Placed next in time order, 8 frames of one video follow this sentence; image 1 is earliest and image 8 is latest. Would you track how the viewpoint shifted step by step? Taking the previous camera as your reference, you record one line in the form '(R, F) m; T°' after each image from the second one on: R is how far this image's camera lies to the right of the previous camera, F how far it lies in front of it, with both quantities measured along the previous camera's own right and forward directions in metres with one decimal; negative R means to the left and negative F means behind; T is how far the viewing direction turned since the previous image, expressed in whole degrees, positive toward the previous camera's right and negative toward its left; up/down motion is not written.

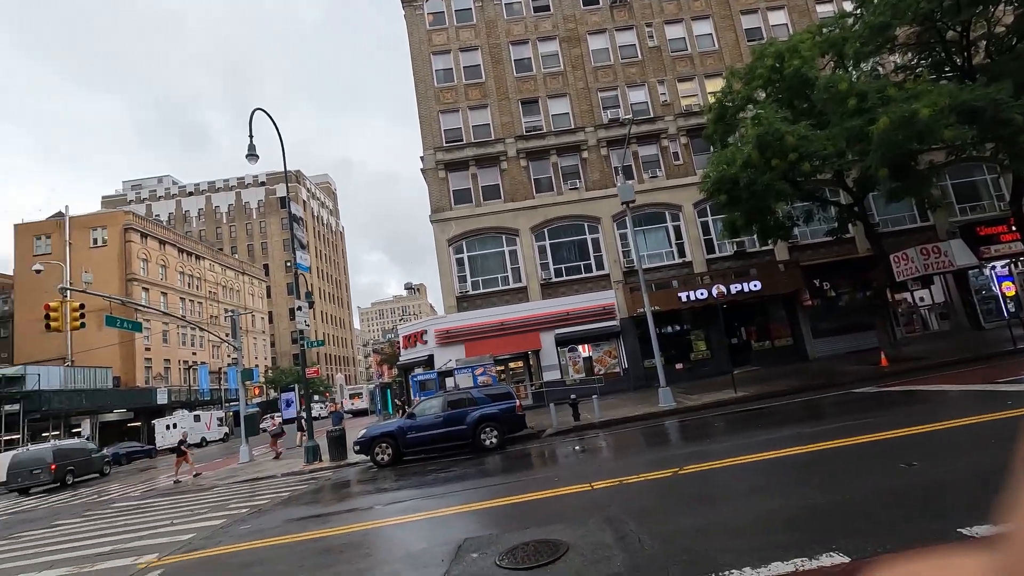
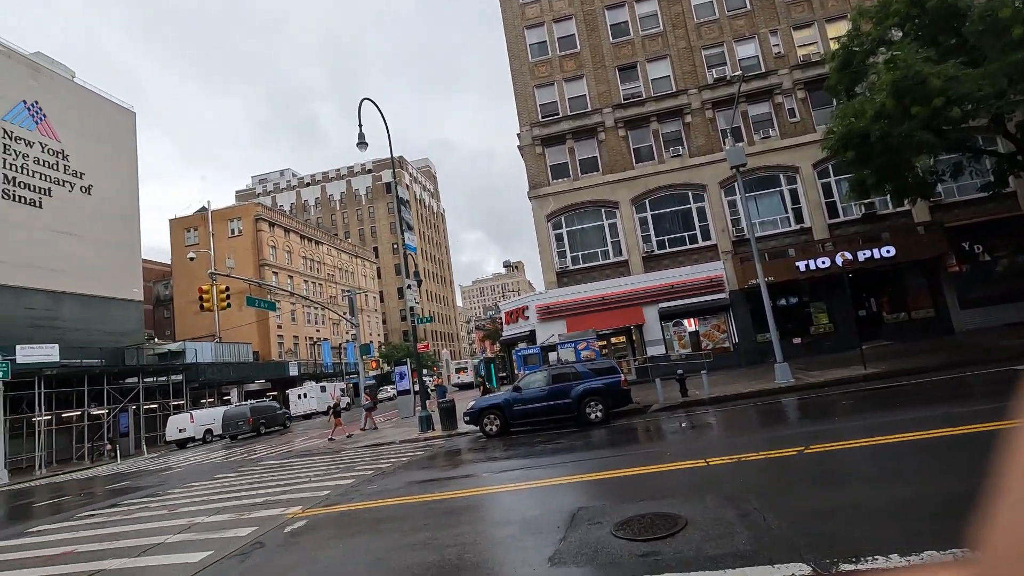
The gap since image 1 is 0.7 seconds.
(-0.1, 0.0) m; -11°
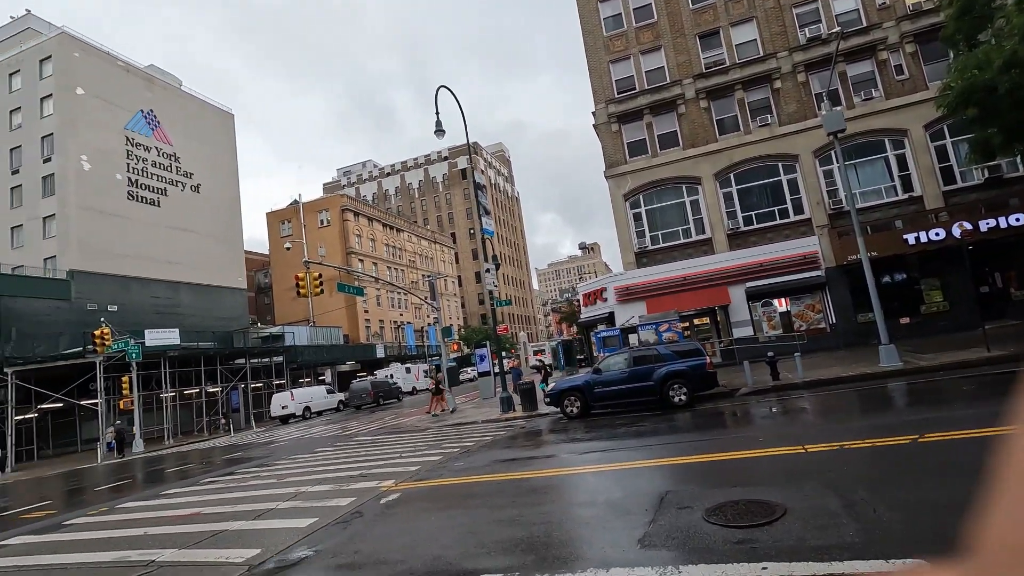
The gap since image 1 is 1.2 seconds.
(-0.1, 0.0) m; -8°
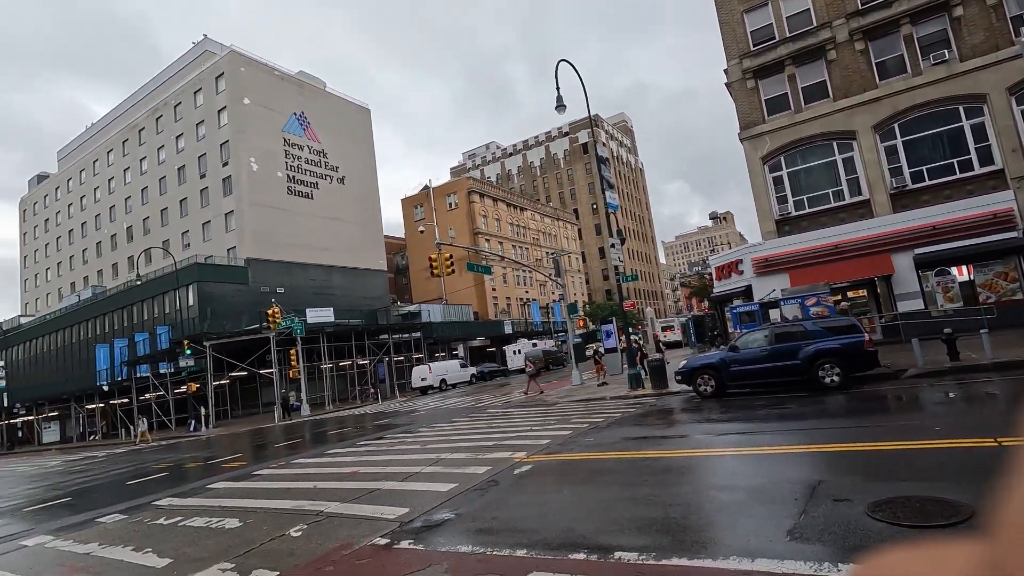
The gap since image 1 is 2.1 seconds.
(0.0, 0.0) m; -13°
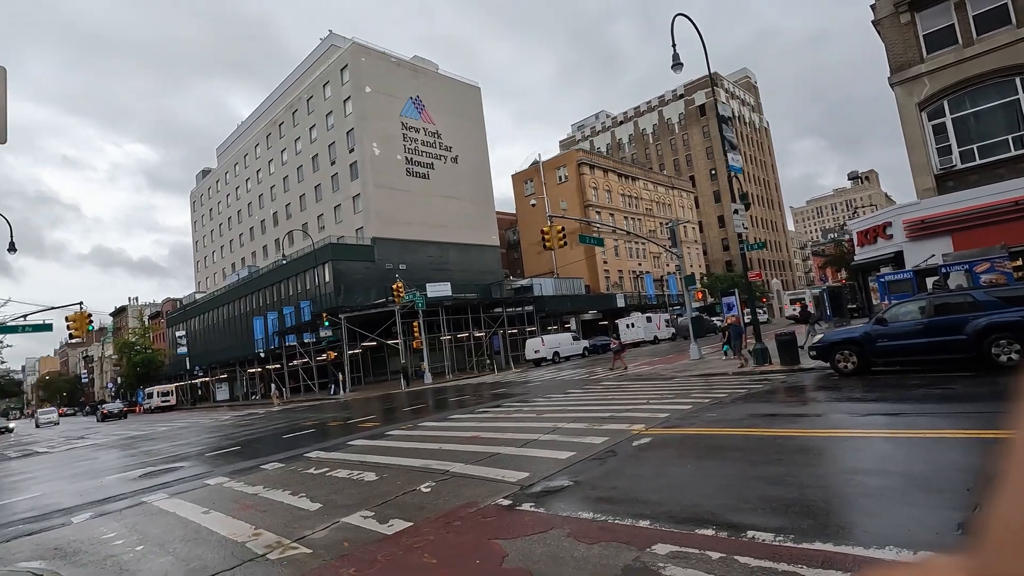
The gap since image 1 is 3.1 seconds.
(-0.1, 0.0) m; -12°
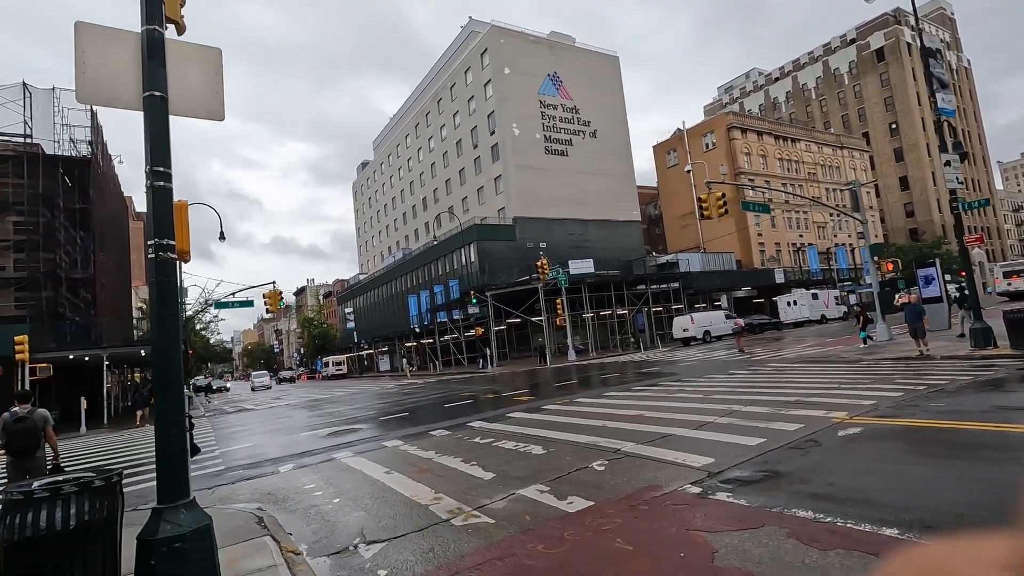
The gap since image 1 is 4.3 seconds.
(-0.5, +0.4) m; -15°
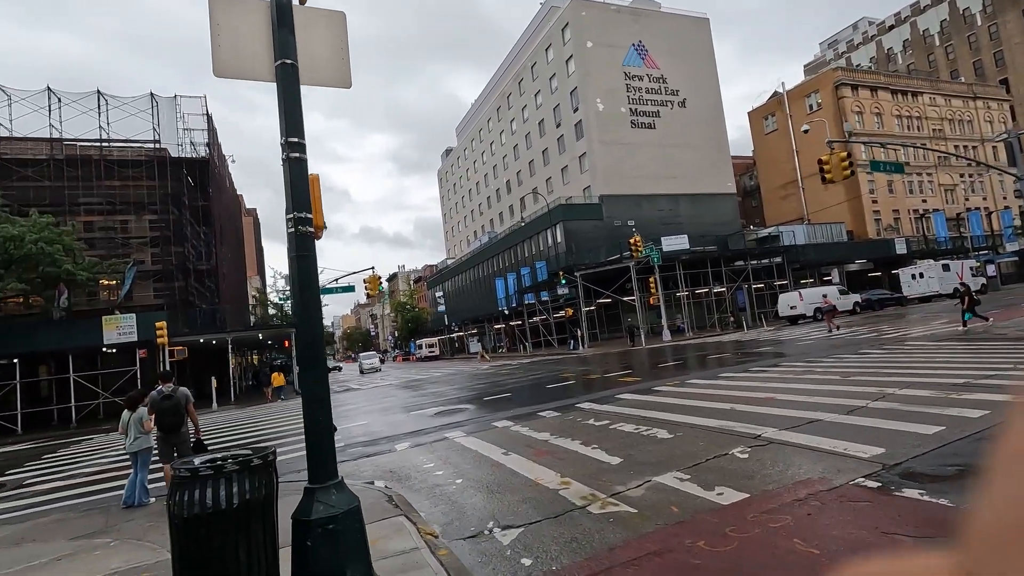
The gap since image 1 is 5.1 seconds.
(-0.5, +0.4) m; -9°
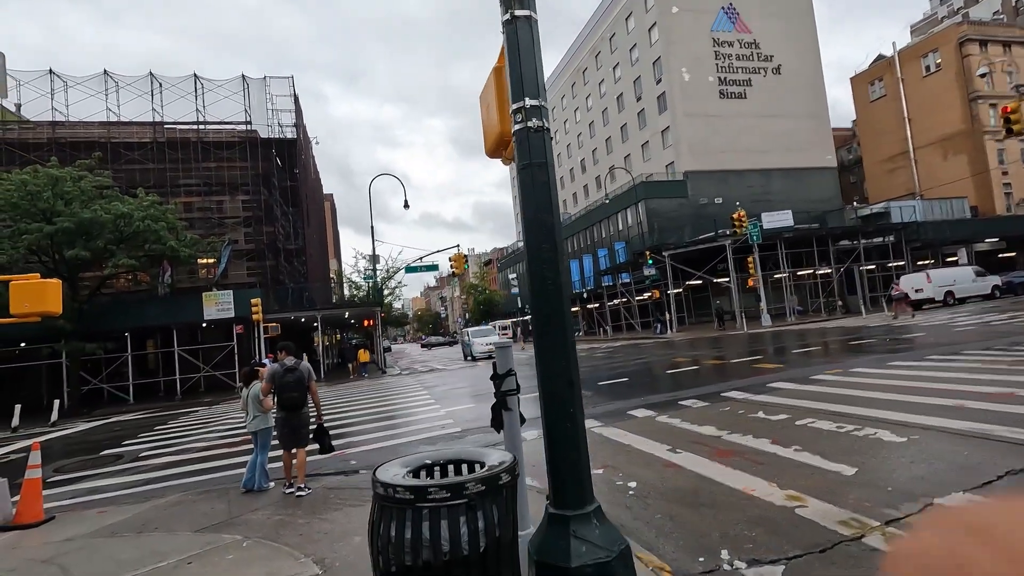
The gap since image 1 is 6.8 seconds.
(-1.3, +1.2) m; -7°
